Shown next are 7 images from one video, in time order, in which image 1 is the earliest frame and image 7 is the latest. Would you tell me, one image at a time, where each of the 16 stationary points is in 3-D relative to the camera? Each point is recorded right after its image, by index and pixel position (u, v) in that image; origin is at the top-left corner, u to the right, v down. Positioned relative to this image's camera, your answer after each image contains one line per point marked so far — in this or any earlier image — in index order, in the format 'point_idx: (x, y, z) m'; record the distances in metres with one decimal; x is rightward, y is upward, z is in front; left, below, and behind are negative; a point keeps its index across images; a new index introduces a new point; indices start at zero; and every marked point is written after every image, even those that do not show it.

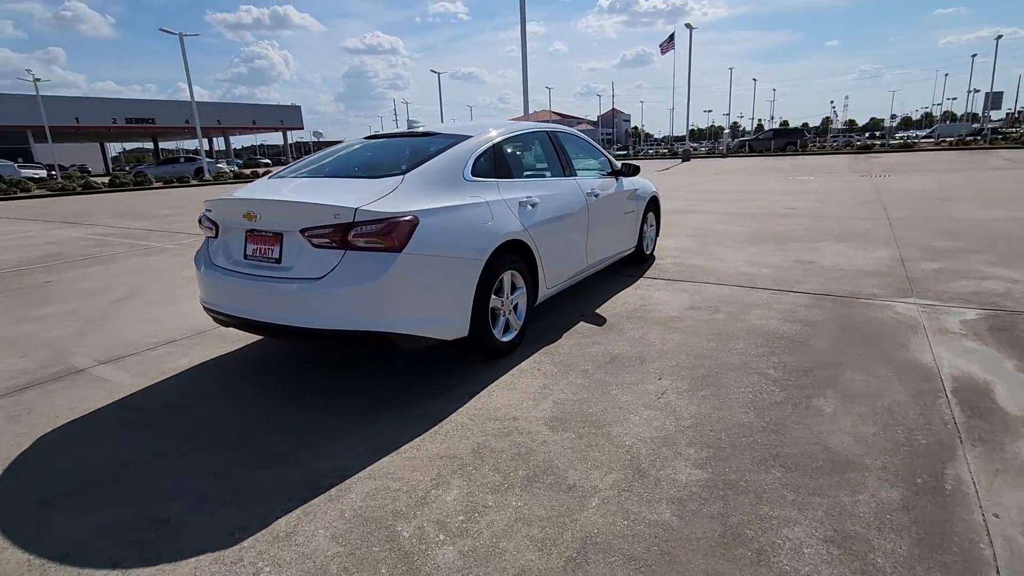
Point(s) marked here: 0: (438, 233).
0: (-0.5, +0.3, +3.4) m
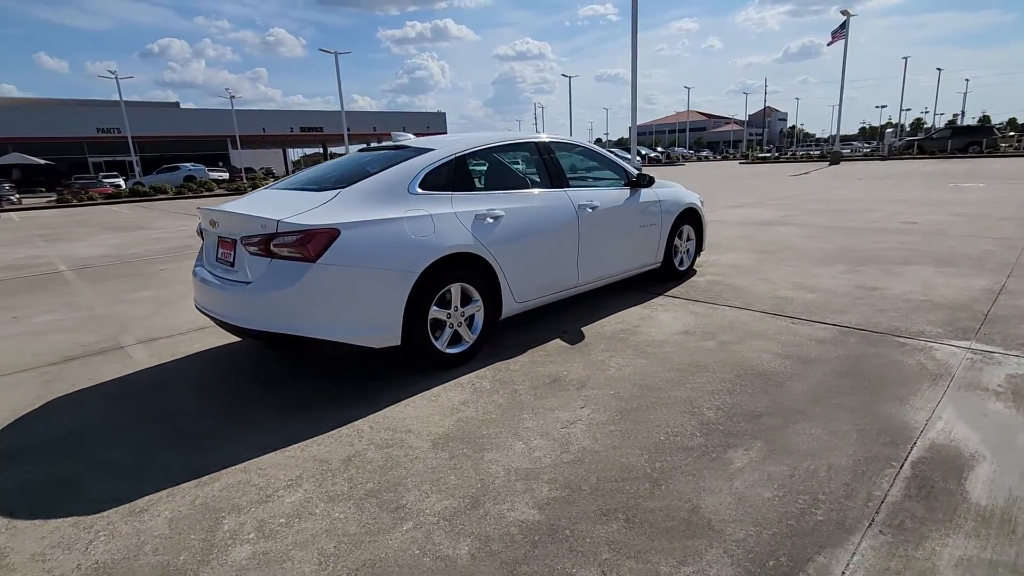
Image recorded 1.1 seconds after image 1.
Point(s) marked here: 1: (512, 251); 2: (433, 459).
0: (-1.0, +0.3, +3.5) m
1: (0.0, +0.3, +4.4) m
2: (-0.4, -0.9, +2.9) m
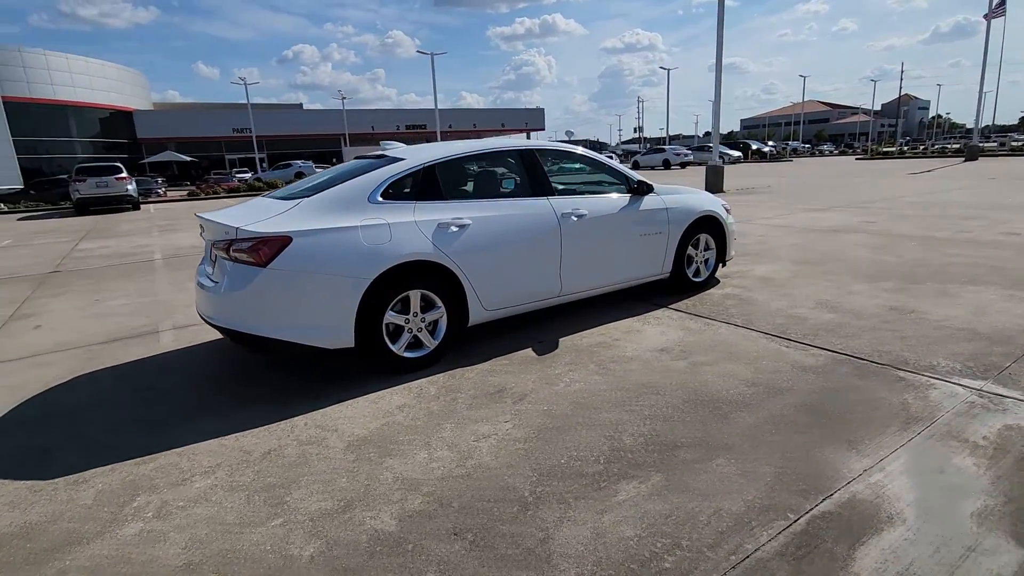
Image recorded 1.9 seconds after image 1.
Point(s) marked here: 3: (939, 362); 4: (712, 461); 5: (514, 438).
0: (-1.4, +0.3, +3.7) m
1: (-0.3, +0.2, +4.4) m
2: (-1.0, -1.0, +3.1) m
3: (+3.1, -0.5, +3.9) m
4: (+1.1, -0.9, +2.9) m
5: (0.0, -0.9, +3.2) m
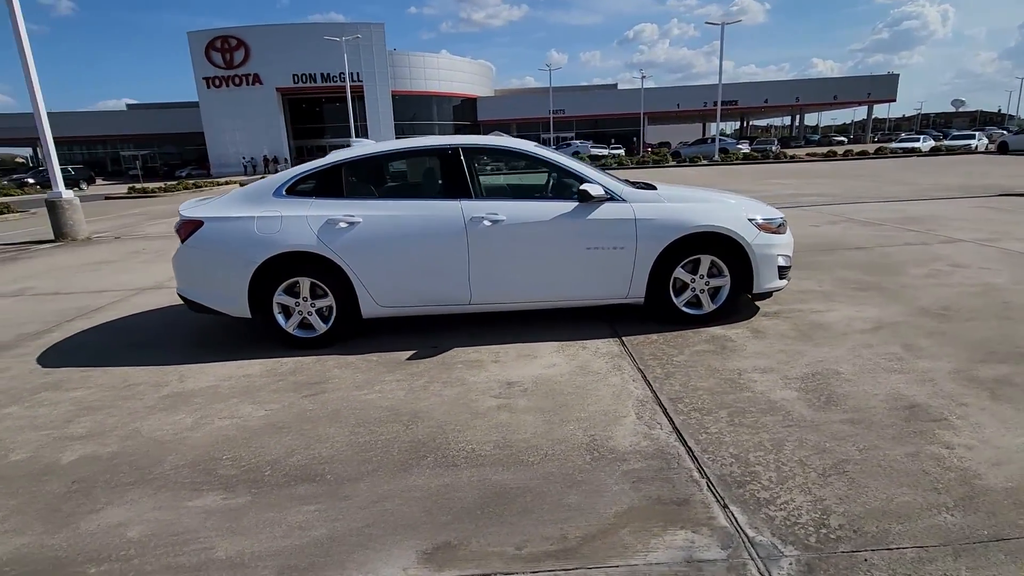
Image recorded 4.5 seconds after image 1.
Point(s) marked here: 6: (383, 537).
0: (-2.5, +0.4, +4.5) m
1: (-1.2, +0.3, +4.5) m
2: (-2.6, -0.8, +3.9) m
3: (+1.3, -1.0, +2.4) m
4: (-1.0, -1.1, +2.6) m
5: (-1.7, -0.9, +3.5) m
6: (-0.6, -1.1, +2.4) m
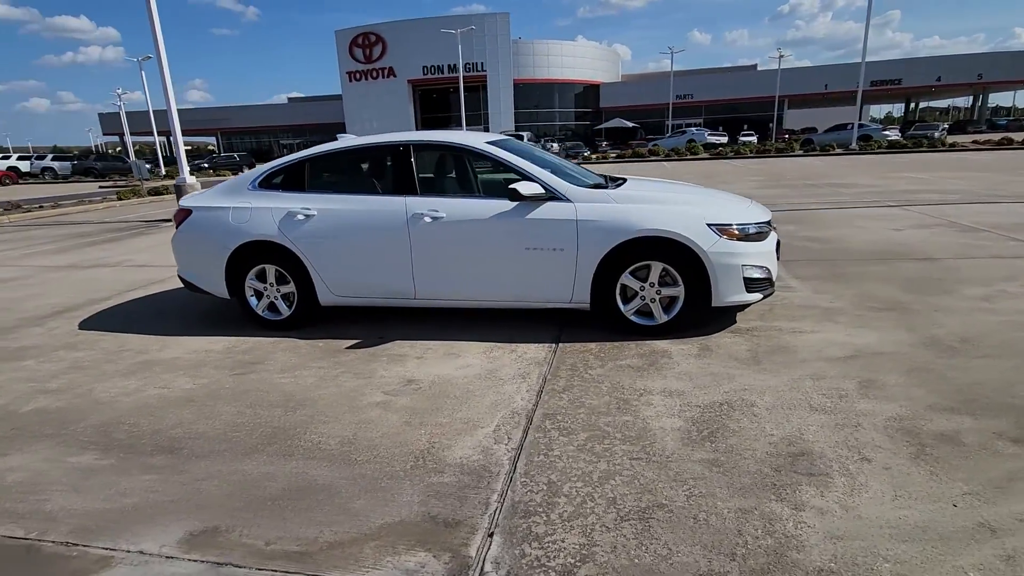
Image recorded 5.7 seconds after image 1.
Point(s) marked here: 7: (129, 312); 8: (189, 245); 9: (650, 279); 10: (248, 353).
0: (-2.9, +0.6, +5.1) m
1: (-1.7, +0.4, +4.8) m
2: (-3.3, -0.7, +4.5) m
3: (+0.2, -1.1, +2.2) m
4: (-2.0, -1.0, +2.9) m
5: (-2.5, -0.8, +3.9) m
6: (-1.6, -1.1, +2.6) m
7: (-4.2, -0.3, +6.0) m
8: (-3.1, +0.4, +5.2) m
9: (+1.1, +0.1, +4.3) m
10: (-2.3, -0.6, +4.6) m
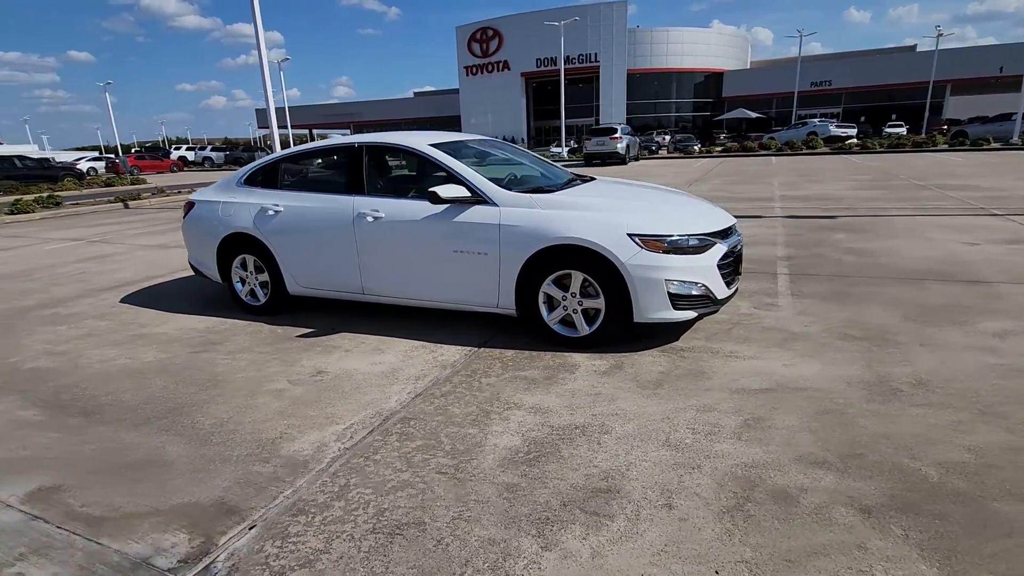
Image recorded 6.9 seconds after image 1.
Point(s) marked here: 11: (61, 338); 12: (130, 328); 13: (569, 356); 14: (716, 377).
0: (-3.3, +0.8, +5.7) m
1: (-2.1, +0.4, +5.1) m
2: (-3.8, -0.5, +5.2) m
3: (-0.9, -1.1, +2.3) m
4: (-2.9, -0.9, +3.4) m
5: (-3.2, -0.6, +4.5) m
6: (-2.6, -1.0, +3.0) m
7: (-4.4, -0.1, +6.9) m
8: (-3.4, +0.6, +5.8) m
9: (+0.5, 0.0, +4.1) m
10: (-2.8, -0.4, +5.1) m
11: (-4.4, -0.5, +5.3) m
12: (-3.9, -0.4, +5.5) m
13: (+0.4, -0.5, +4.1) m
14: (+1.4, -0.6, +3.6) m
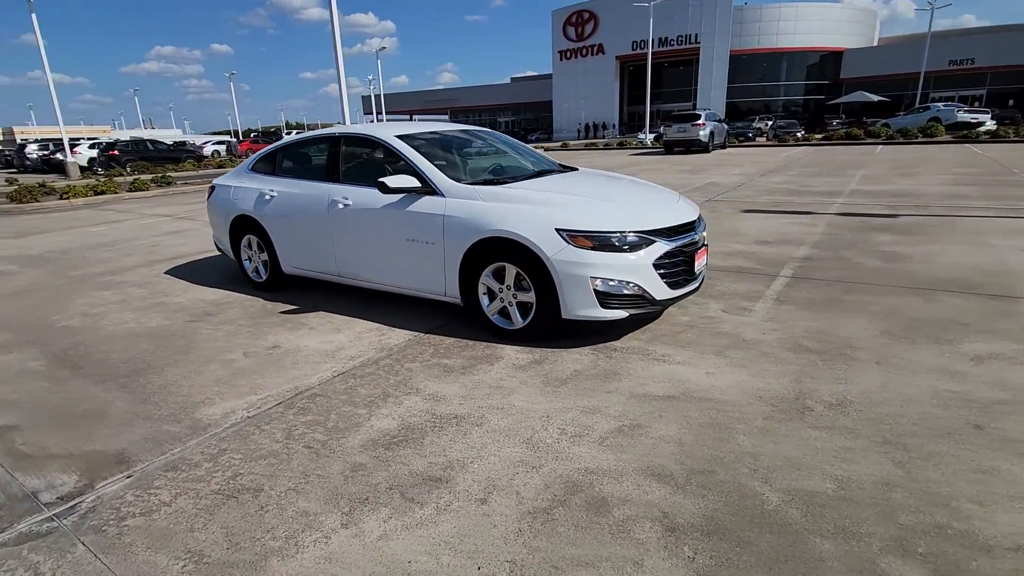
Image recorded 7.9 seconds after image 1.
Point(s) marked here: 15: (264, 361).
0: (-3.4, +1.0, +6.3) m
1: (-2.4, +0.7, +5.6) m
2: (-4.1, -0.2, +5.9) m
3: (-1.7, -1.0, +2.6) m
4: (-3.5, -0.7, +4.0) m
5: (-3.6, -0.4, +5.1) m
6: (-3.3, -0.8, +3.6) m
7: (-4.4, +0.3, +7.7) m
8: (-3.5, +0.9, +6.4) m
9: (0.0, +0.1, +4.1) m
10: (-3.1, -0.2, +5.7) m
11: (-4.6, -0.2, +6.1) m
12: (-4.1, -0.1, +6.2) m
13: (-0.1, -0.5, +4.1) m
14: (+0.8, -0.6, +3.5) m
15: (-1.9, -0.6, +4.2) m
